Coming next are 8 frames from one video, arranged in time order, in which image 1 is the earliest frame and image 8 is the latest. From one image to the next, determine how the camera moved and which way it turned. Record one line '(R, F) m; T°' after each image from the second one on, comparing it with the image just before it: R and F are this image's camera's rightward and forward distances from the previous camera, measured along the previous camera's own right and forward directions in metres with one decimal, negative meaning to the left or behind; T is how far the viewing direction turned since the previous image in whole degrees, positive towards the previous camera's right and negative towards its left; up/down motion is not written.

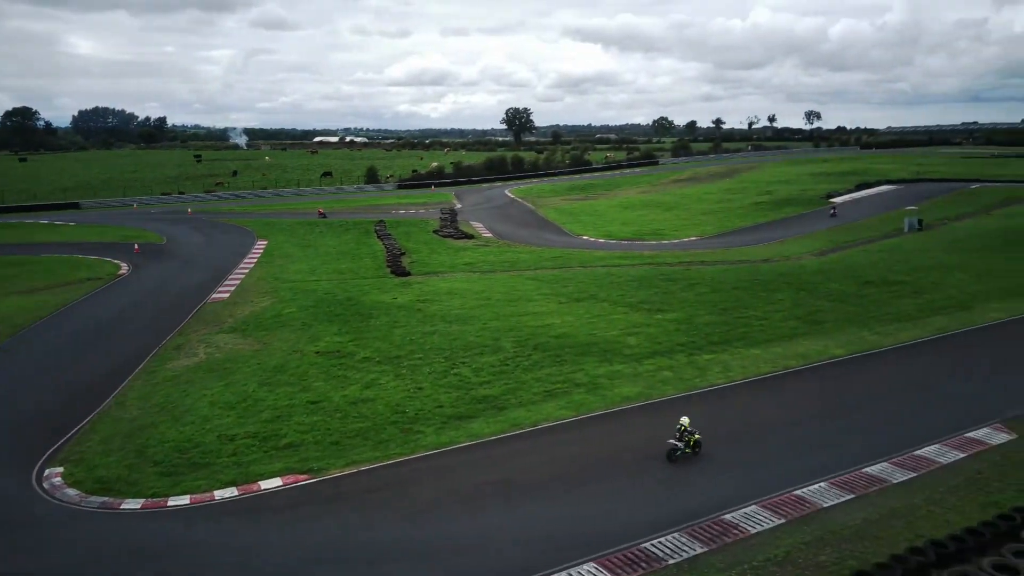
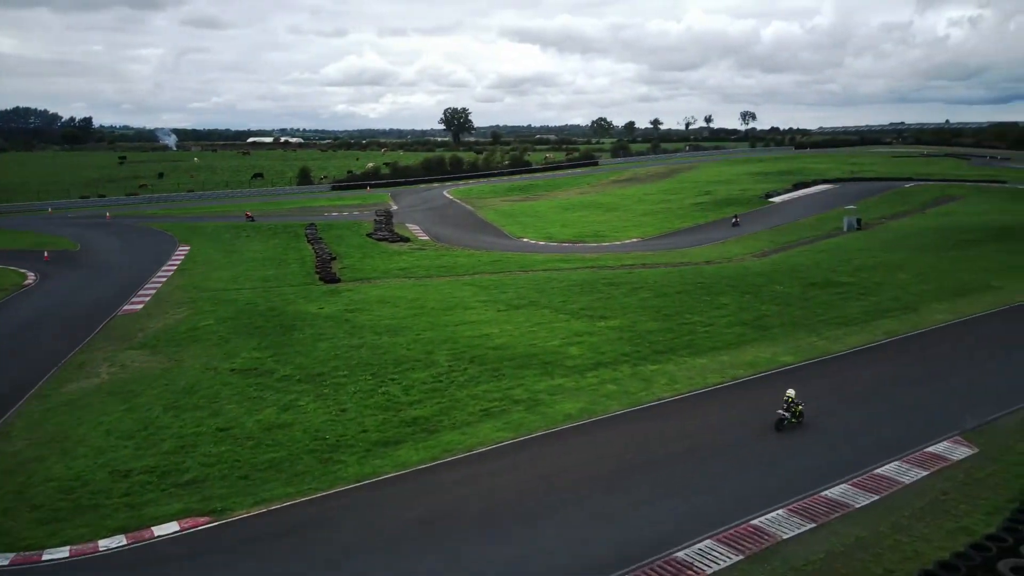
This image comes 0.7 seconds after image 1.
(+0.2, +1.5) m; +4°
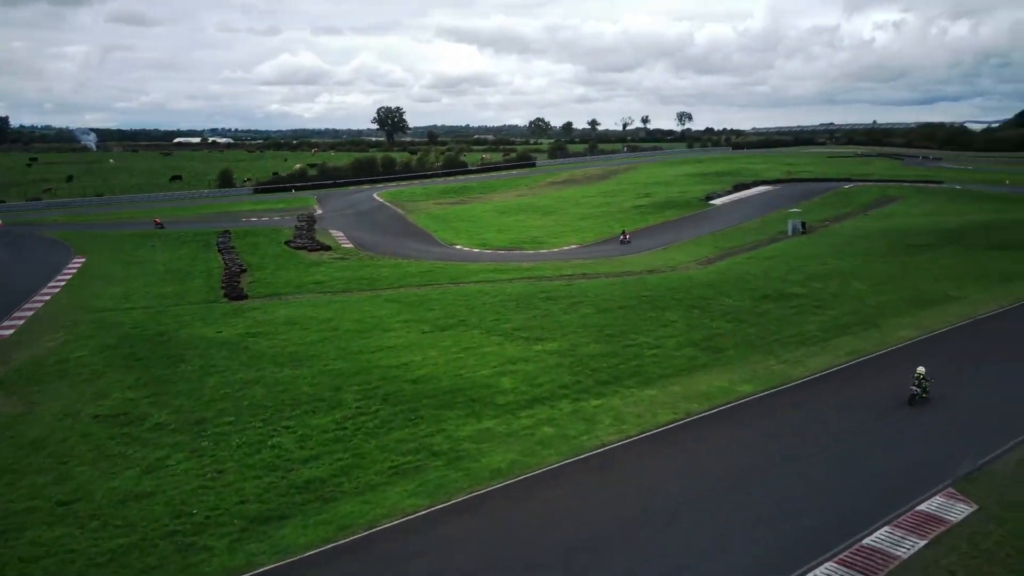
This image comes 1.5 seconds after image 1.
(+0.4, +2.9) m; +4°
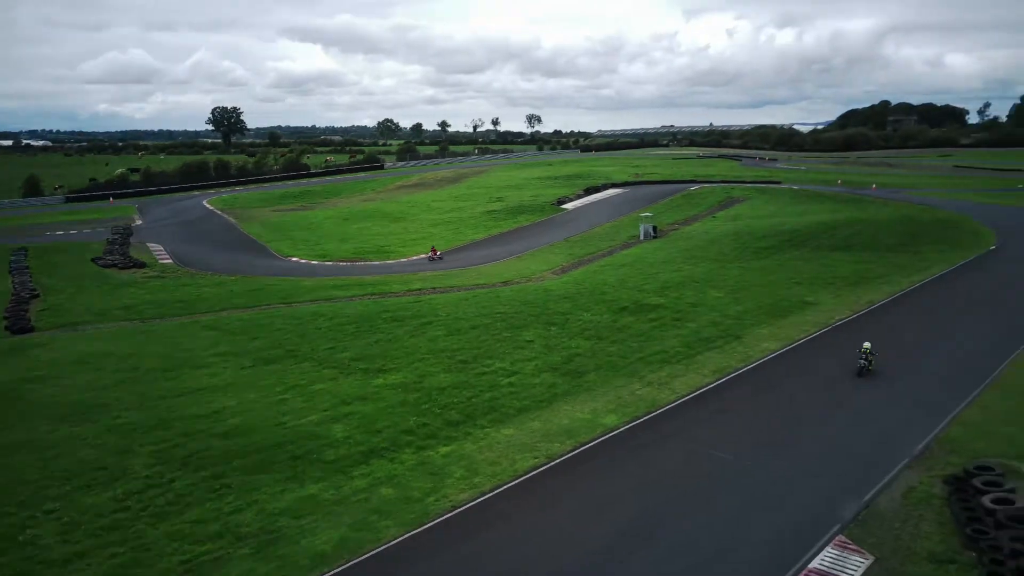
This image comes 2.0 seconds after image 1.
(+0.5, +2.6) m; +10°
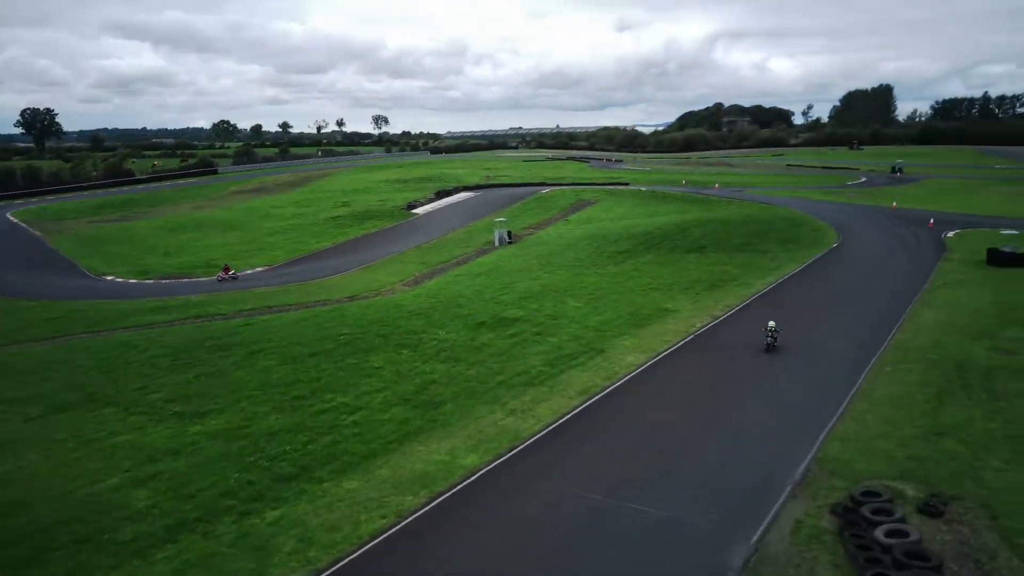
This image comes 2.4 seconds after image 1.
(+0.3, +2.1) m; +10°
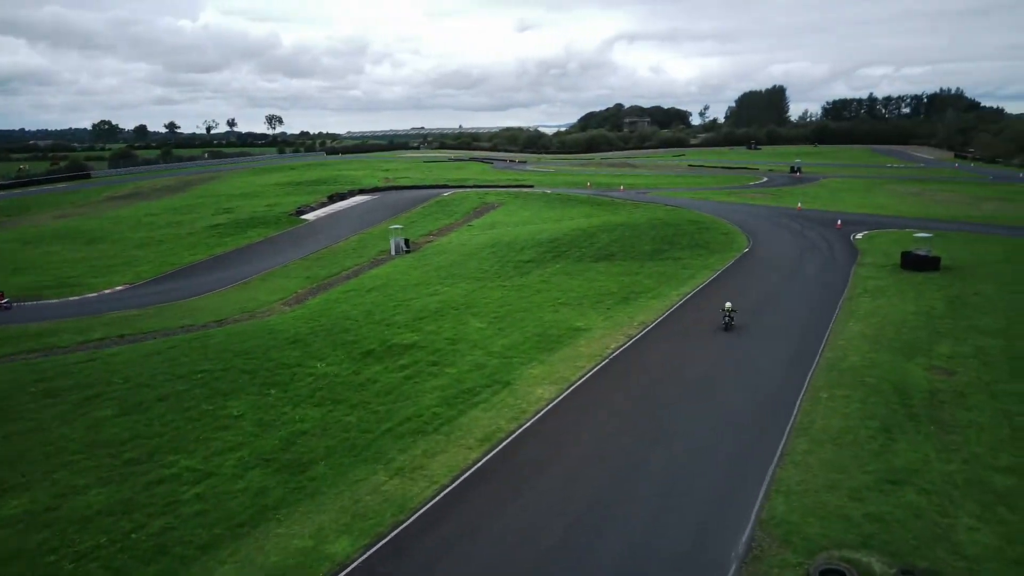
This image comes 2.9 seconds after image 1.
(+0.4, +2.9) m; +6°
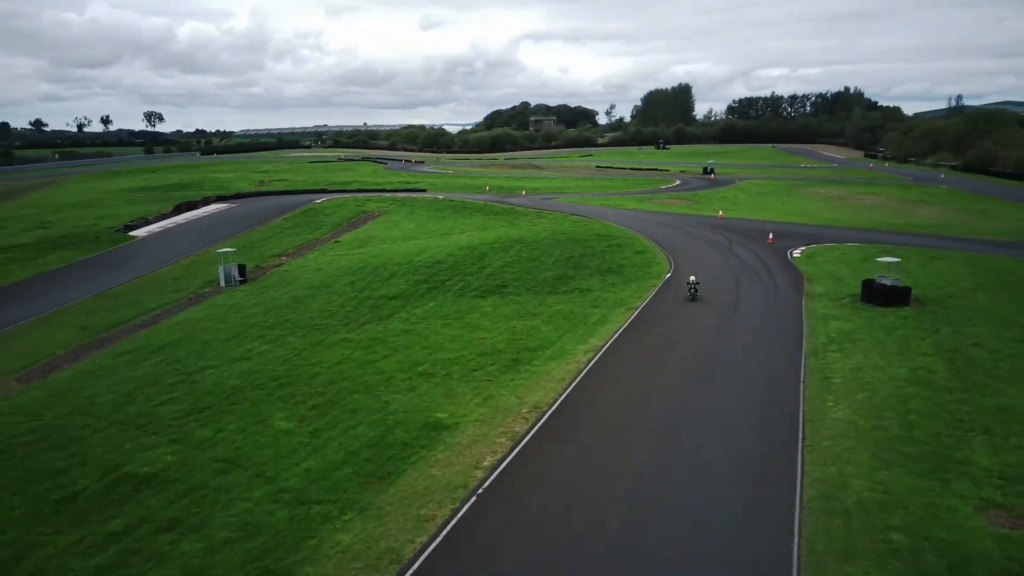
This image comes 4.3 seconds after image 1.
(+1.6, +7.9) m; +6°
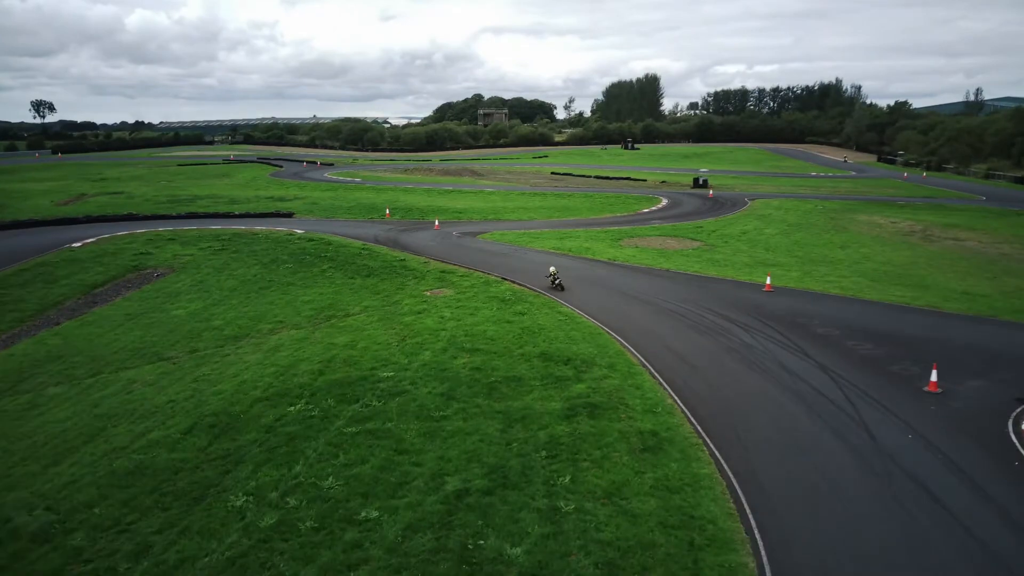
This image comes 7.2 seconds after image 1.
(+2.6, +22.2) m; +3°
